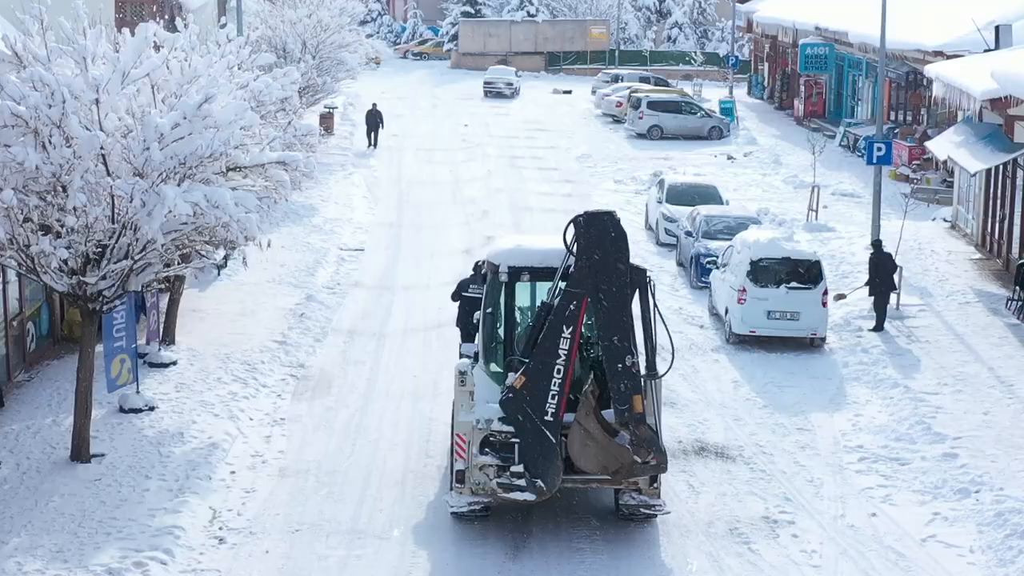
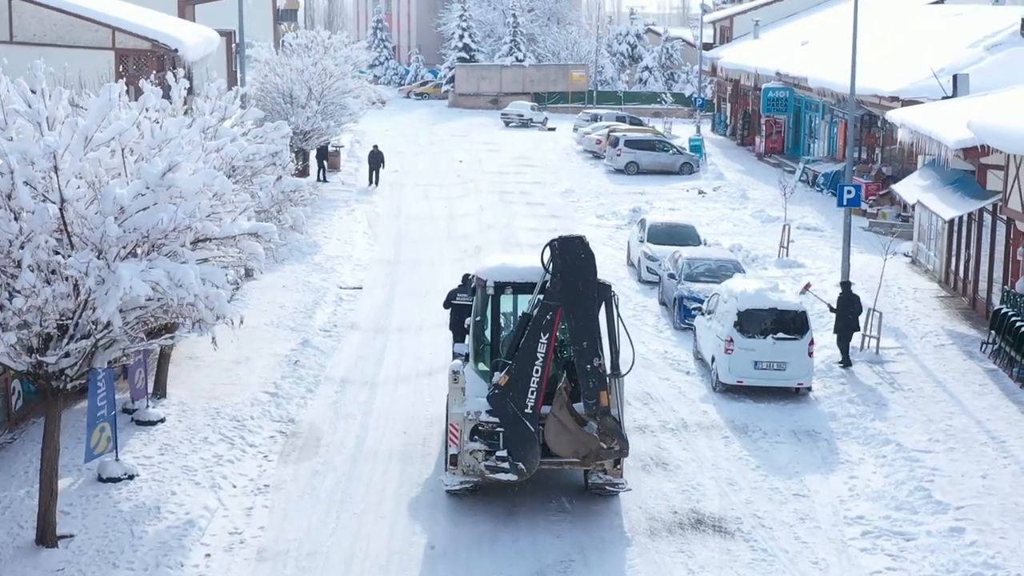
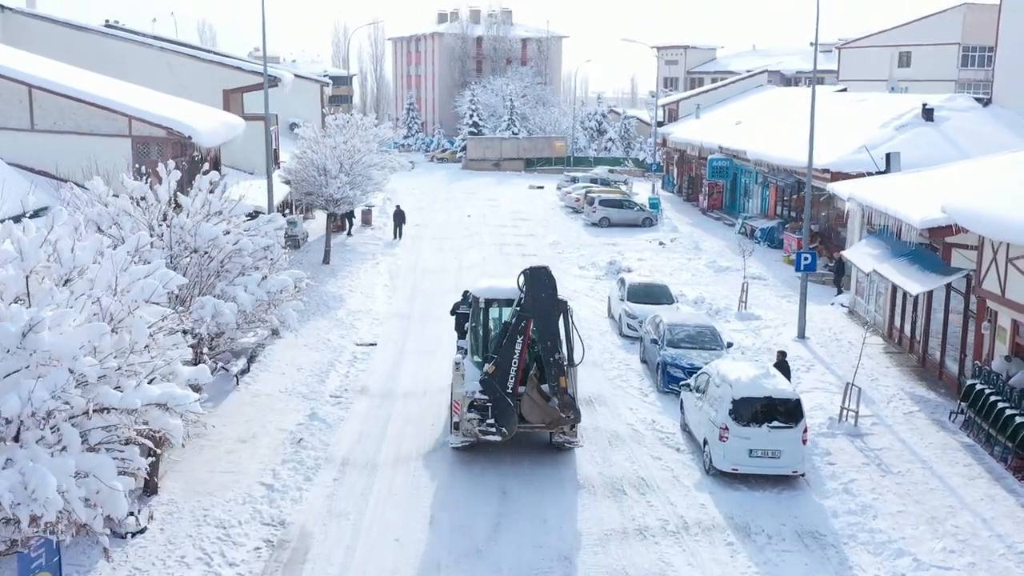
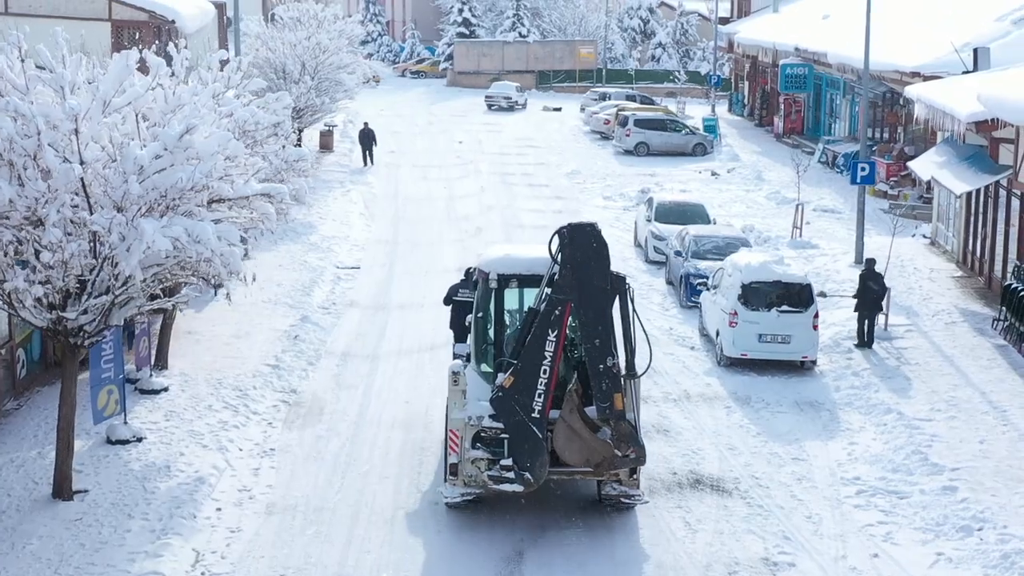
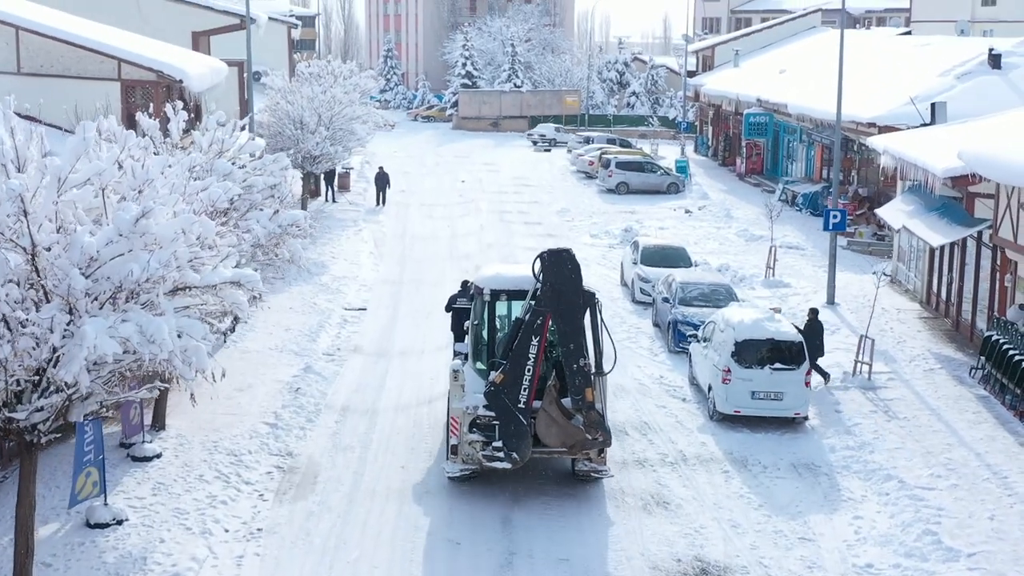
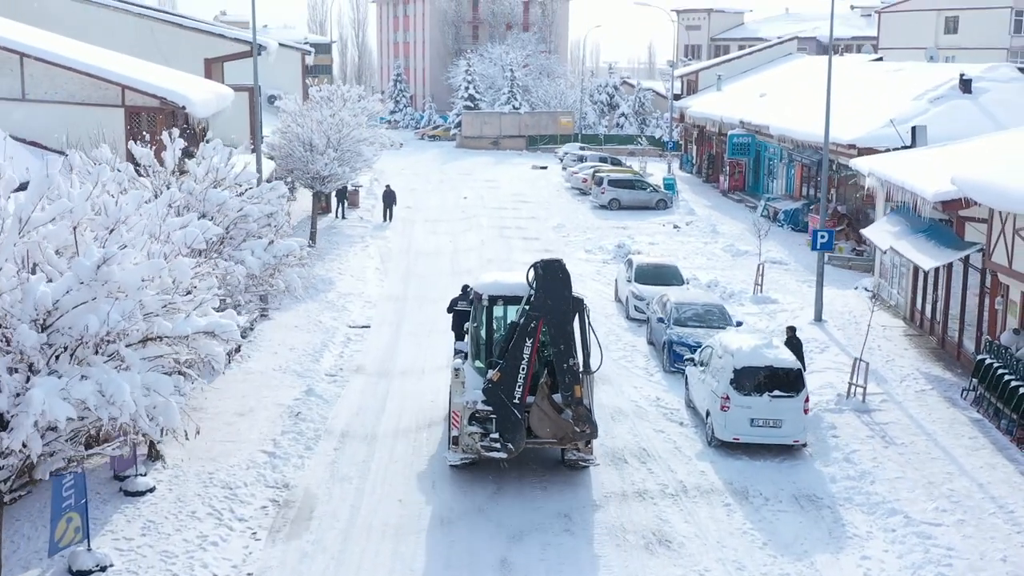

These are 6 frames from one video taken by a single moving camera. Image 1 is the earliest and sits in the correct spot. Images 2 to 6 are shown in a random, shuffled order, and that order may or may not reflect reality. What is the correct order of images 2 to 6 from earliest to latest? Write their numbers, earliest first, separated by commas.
4, 2, 5, 6, 3
